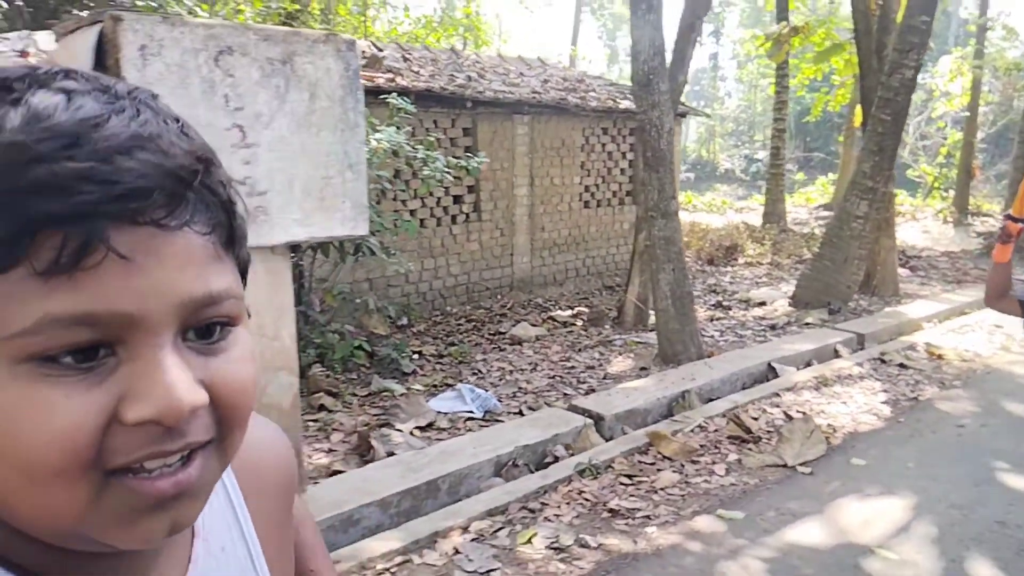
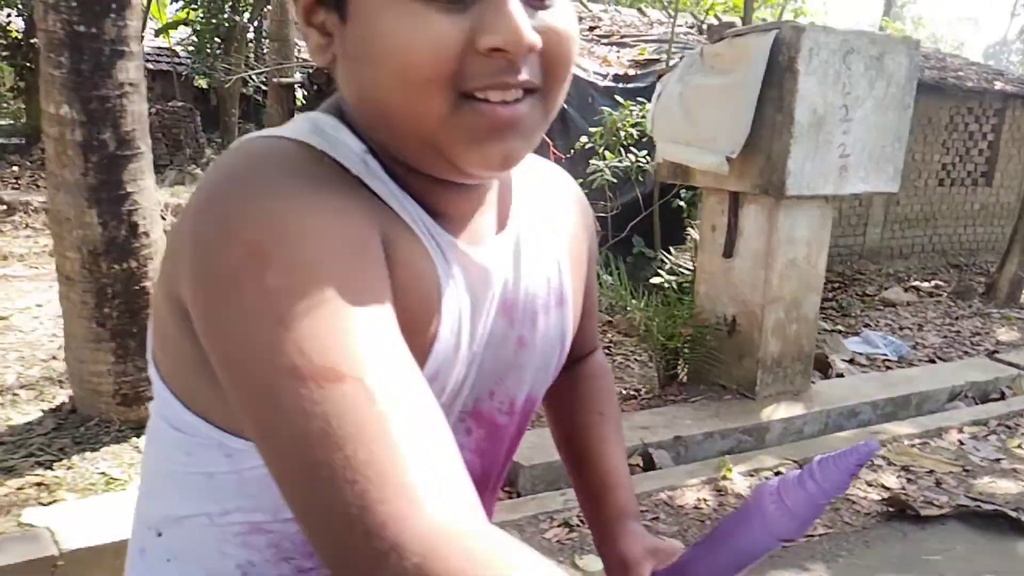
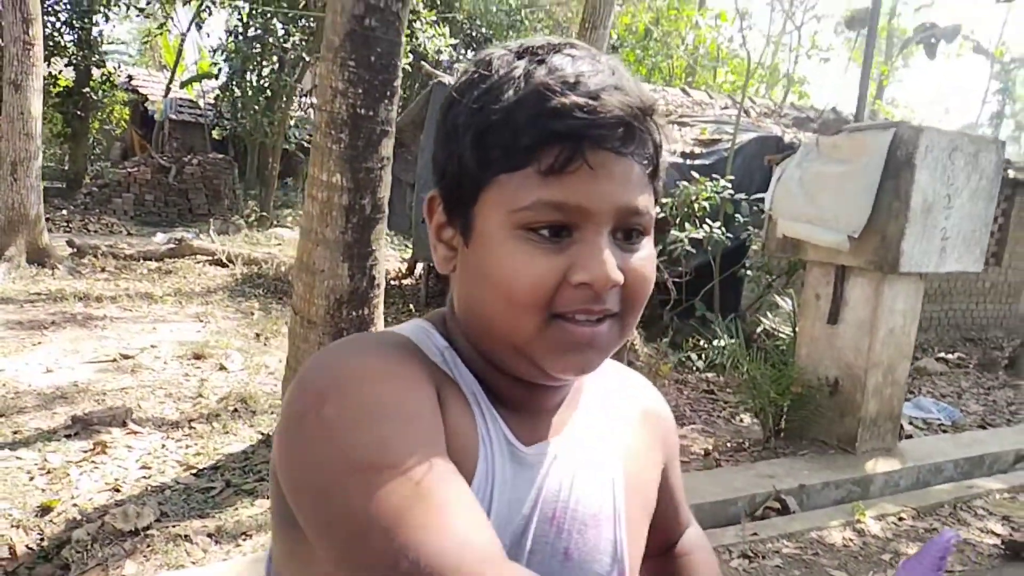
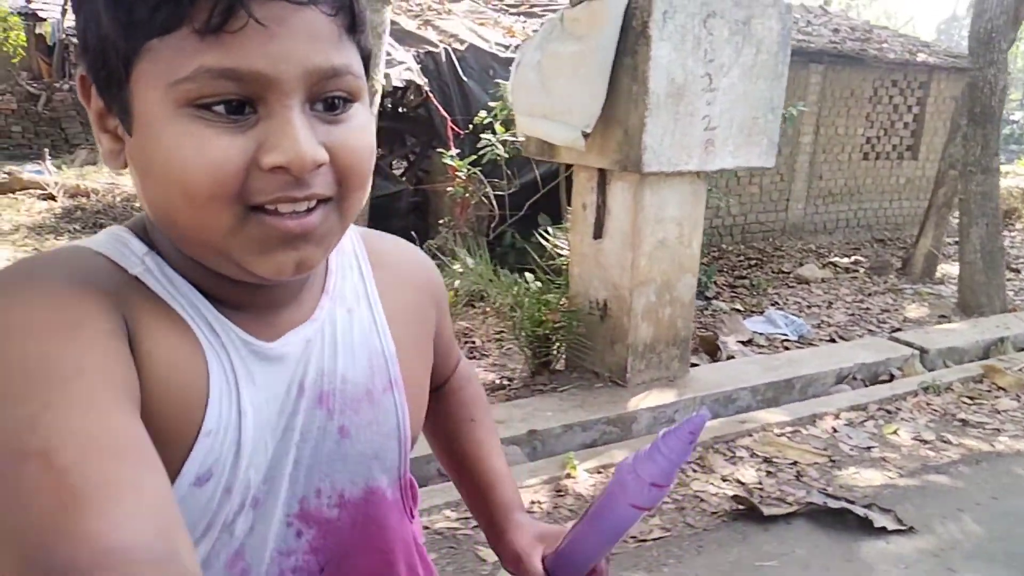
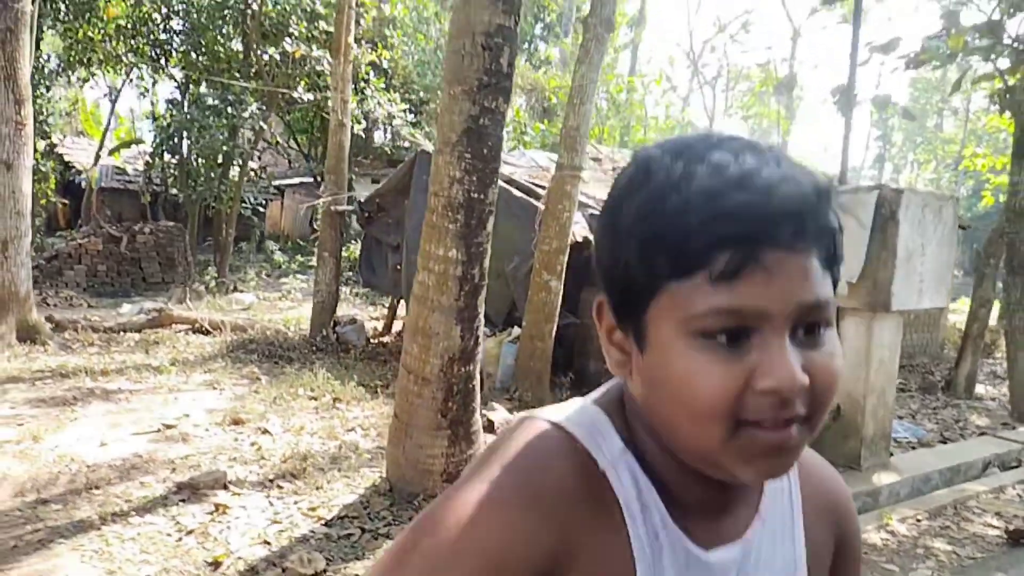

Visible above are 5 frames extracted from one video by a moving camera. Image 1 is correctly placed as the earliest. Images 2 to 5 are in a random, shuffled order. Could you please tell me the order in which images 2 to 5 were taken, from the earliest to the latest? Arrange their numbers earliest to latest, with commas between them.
4, 2, 3, 5
